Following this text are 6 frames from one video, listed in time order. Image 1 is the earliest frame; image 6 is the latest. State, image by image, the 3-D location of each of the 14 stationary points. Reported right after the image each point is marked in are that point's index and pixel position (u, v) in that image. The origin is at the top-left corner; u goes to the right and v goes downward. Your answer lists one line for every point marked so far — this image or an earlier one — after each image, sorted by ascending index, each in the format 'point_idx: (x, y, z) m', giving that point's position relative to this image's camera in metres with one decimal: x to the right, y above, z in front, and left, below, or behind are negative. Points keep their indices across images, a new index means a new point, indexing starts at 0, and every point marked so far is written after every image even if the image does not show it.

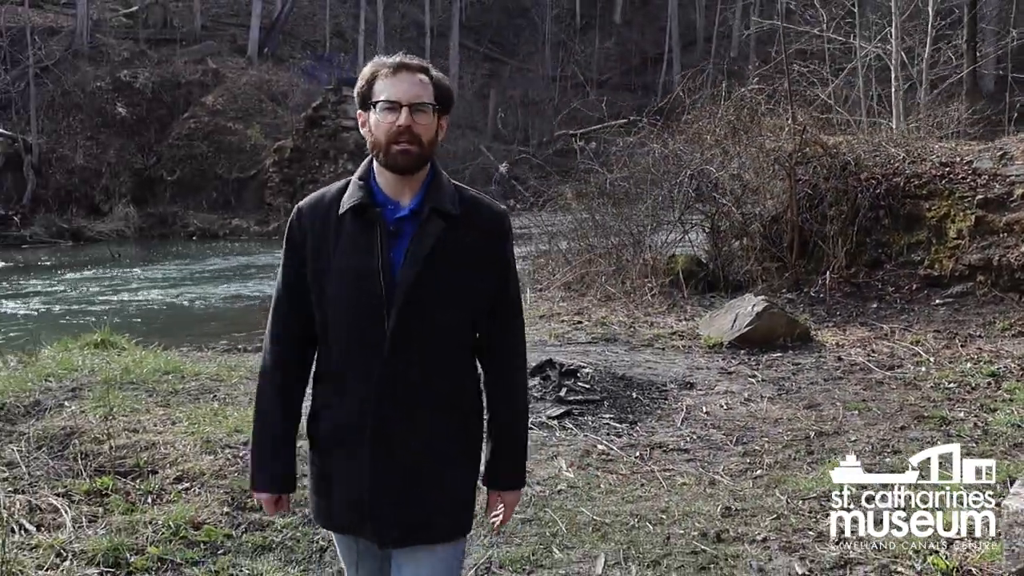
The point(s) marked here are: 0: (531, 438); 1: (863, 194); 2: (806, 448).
0: (+0.1, -0.9, +5.3) m
1: (+4.0, +1.0, +9.6) m
2: (+1.8, -1.0, +5.1) m
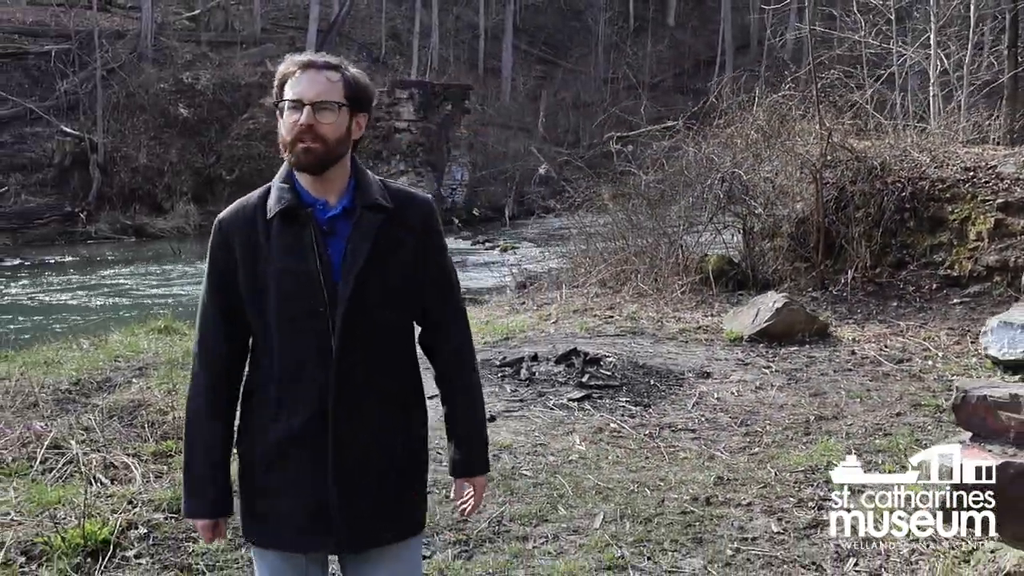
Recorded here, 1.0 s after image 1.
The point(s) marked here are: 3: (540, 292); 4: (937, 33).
0: (+0.3, -0.9, +5.8) m
1: (+4.4, +1.0, +9.9) m
2: (+1.9, -0.9, +5.5) m
3: (+0.4, 0.0, +11.9) m
4: (+7.1, +4.2, +14.2) m
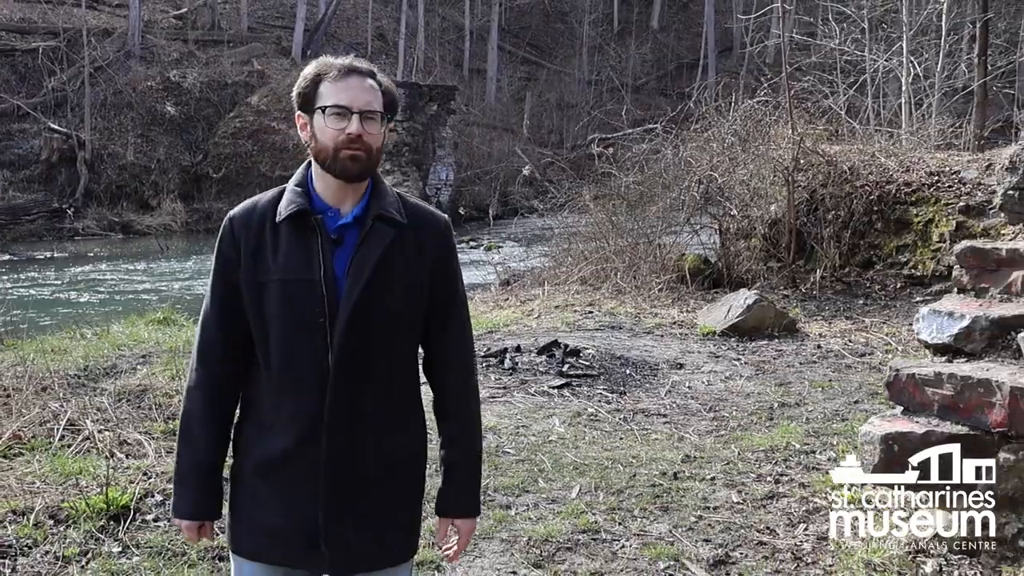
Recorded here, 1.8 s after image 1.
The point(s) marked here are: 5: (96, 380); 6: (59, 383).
0: (+0.2, -0.8, +6.2) m
1: (+4.2, +1.1, +10.4) m
2: (+1.8, -0.9, +6.0) m
3: (+0.2, 0.0, +12.3) m
4: (+6.8, +4.2, +14.7) m
5: (-3.0, -0.7, +6.2) m
6: (-3.2, -0.7, +6.0) m
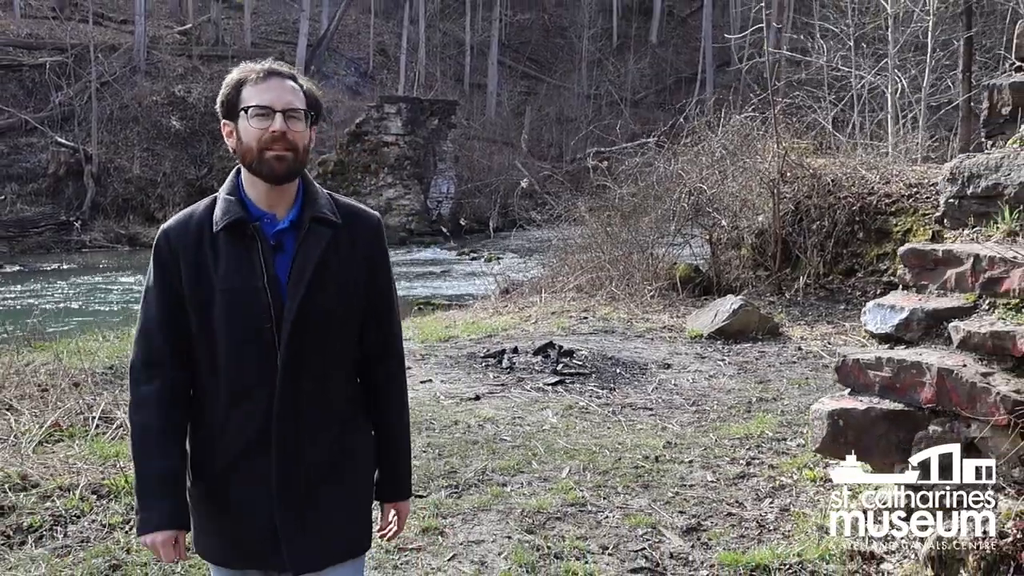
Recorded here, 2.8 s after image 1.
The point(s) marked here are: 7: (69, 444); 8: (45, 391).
0: (+0.1, -0.9, +6.7) m
1: (+4.2, +1.0, +10.9) m
2: (+1.8, -0.9, +6.4) m
3: (+0.1, -0.1, +12.8) m
4: (+6.8, +4.1, +15.2) m
5: (-3.1, -0.7, +6.7) m
6: (-3.2, -0.7, +6.4) m
7: (-2.7, -0.9, +5.1) m
8: (-3.4, -0.7, +6.1) m
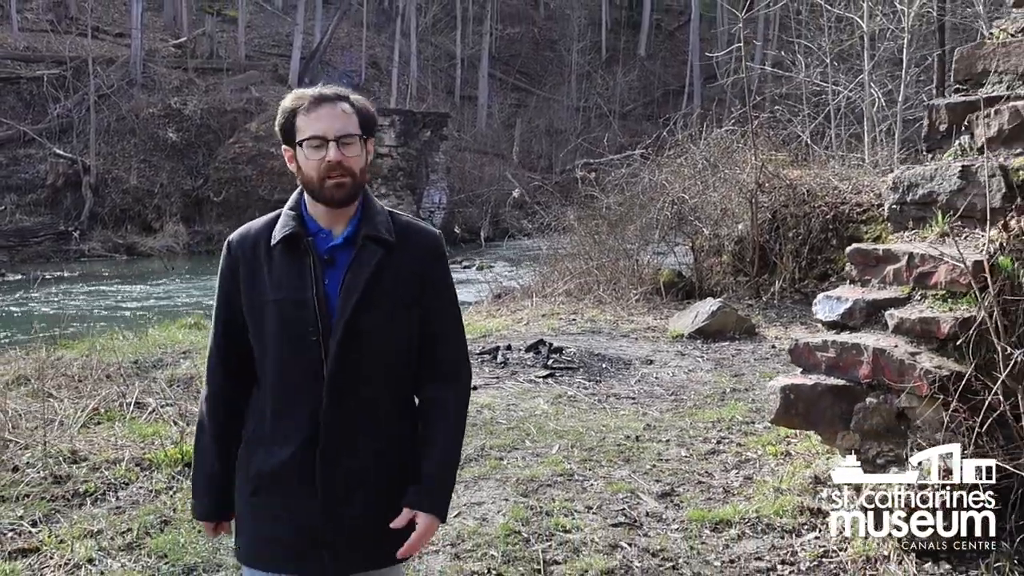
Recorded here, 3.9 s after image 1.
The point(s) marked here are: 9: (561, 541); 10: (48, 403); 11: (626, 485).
0: (+0.1, -0.9, +7.3) m
1: (+4.1, +0.9, +11.5) m
2: (+1.7, -0.9, +7.1) m
3: (0.0, -0.2, +13.4) m
4: (+6.6, +4.0, +16.0) m
5: (-3.1, -0.7, +7.2) m
6: (-3.2, -0.7, +7.0) m
7: (-2.7, -0.9, +5.7) m
8: (-3.4, -0.7, +6.7) m
9: (+0.2, -1.3, +4.2) m
10: (-3.3, -0.8, +6.1) m
11: (+0.7, -1.2, +5.0) m
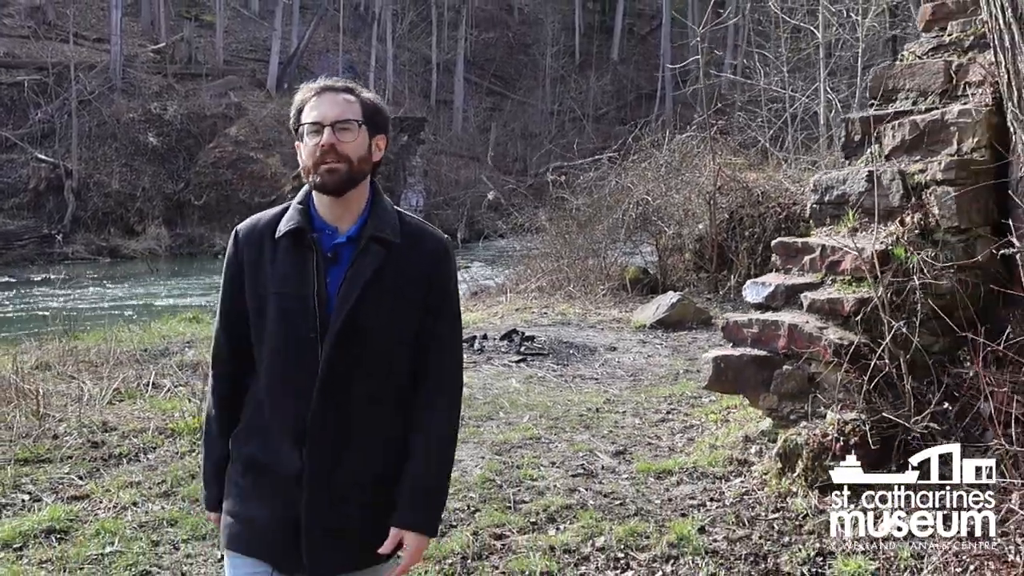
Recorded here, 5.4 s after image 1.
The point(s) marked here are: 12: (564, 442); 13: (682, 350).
0: (-0.1, -0.8, +8.1) m
1: (+3.8, +1.0, +12.5) m
2: (+1.5, -0.8, +7.9) m
3: (-0.4, -0.1, +14.2) m
4: (+6.1, +4.1, +17.0) m
5: (-3.3, -0.7, +8.0) m
6: (-3.5, -0.7, +7.7) m
7: (-2.9, -0.9, +6.4) m
8: (-3.6, -0.7, +7.4) m
9: (+0.1, -1.2, +5.0) m
10: (-3.5, -0.8, +6.8) m
11: (+0.5, -1.1, +5.8) m
12: (+0.4, -1.1, +5.9) m
13: (+1.8, -0.7, +9.2) m
